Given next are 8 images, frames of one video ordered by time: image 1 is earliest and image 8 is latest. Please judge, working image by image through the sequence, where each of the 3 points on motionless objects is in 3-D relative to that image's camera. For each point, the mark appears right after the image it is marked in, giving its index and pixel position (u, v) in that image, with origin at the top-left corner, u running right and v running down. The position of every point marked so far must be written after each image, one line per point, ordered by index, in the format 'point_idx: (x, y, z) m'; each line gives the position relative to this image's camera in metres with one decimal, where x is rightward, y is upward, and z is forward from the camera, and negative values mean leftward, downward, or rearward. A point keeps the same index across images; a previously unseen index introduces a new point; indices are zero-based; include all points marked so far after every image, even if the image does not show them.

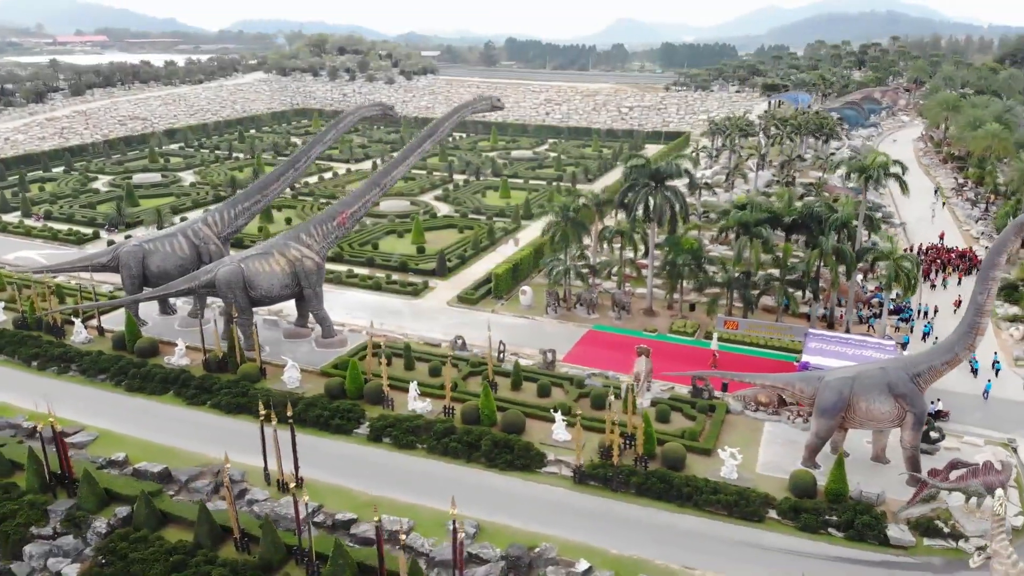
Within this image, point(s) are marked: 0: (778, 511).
0: (+5.9, -5.0, +18.8) m
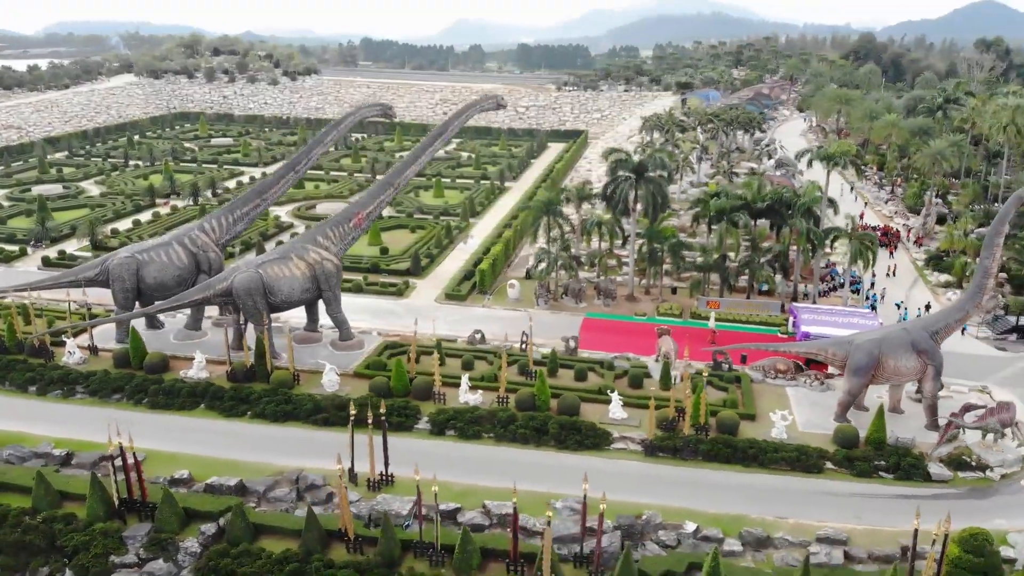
0: (+8.0, -4.4, +21.1) m
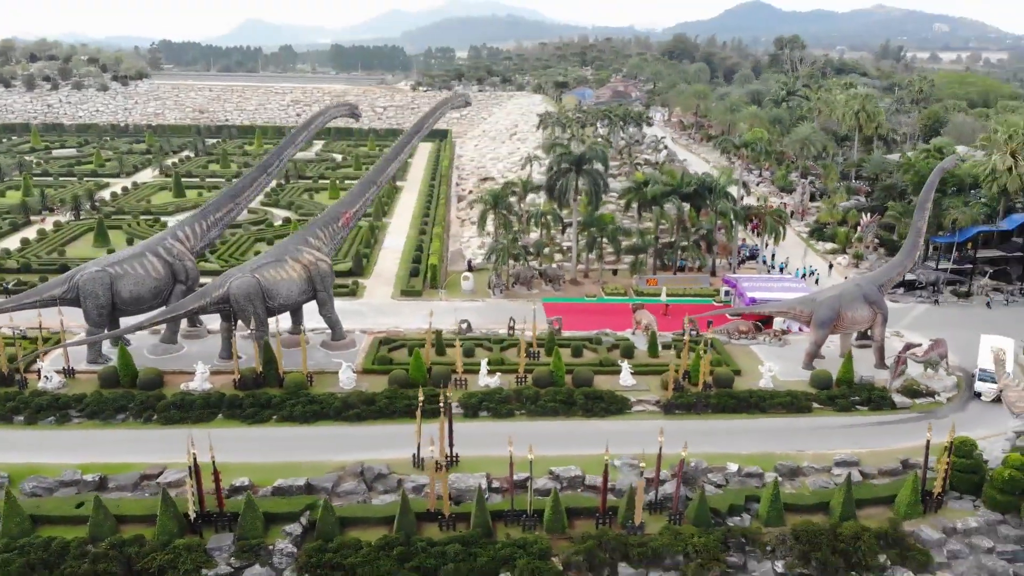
0: (+8.9, -3.4, +24.5) m
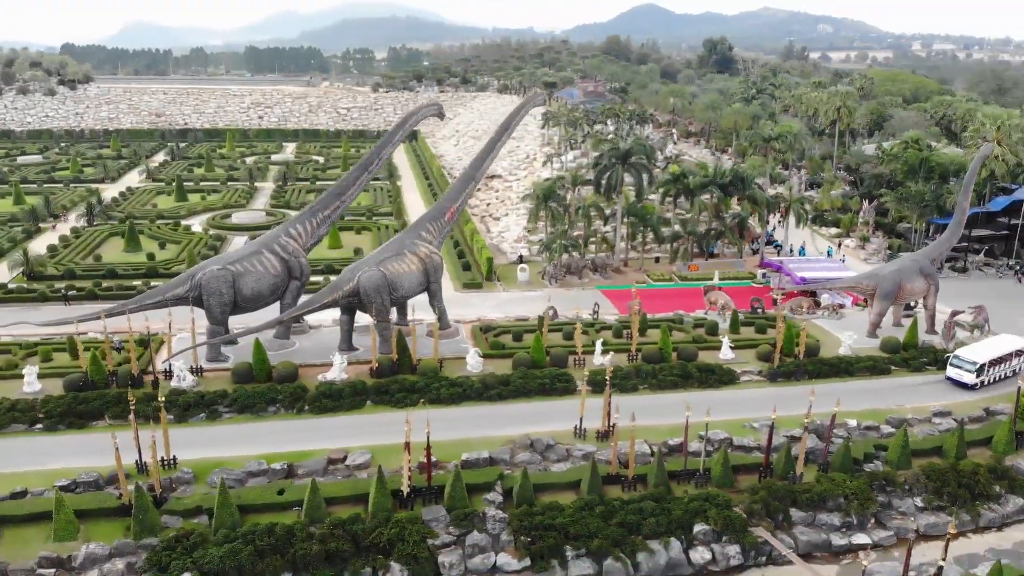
0: (+12.6, -2.5, +27.7) m
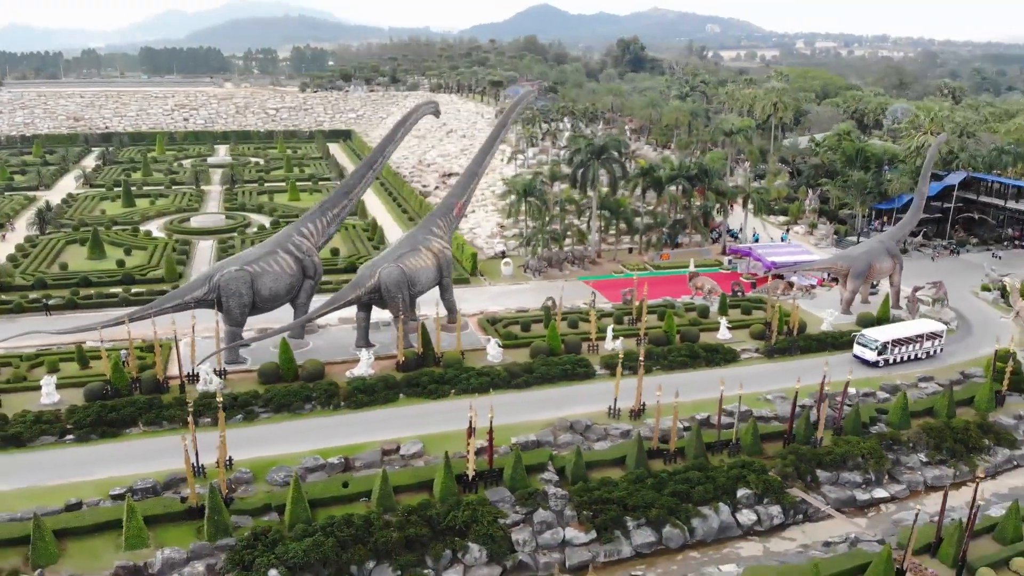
0: (+12.9, -1.8, +30.2) m
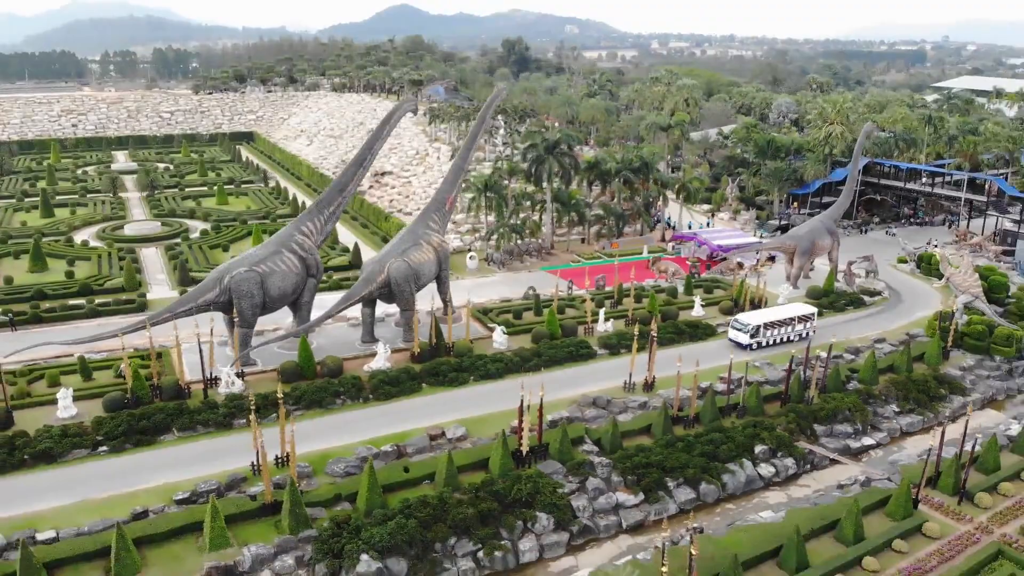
0: (+12.4, -0.8, +33.5) m
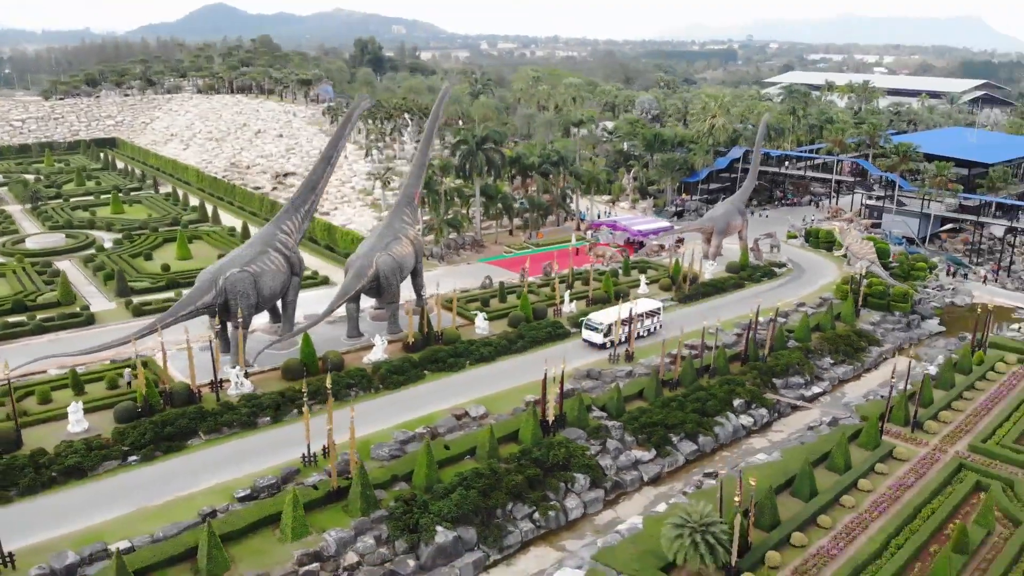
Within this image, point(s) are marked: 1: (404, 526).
0: (+10.3, +0.3, +37.4) m
1: (-2.5, -5.6, +19.7) m
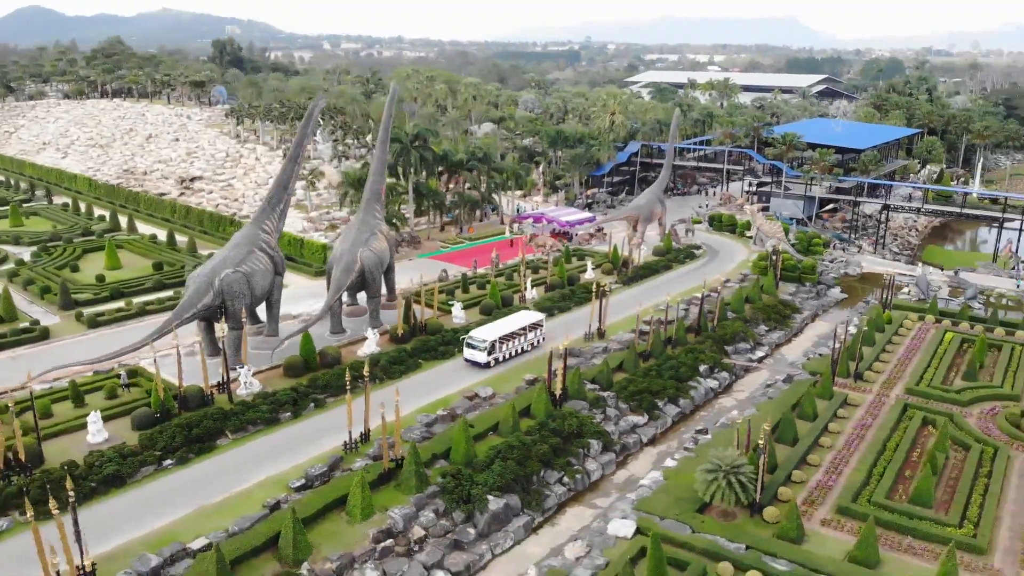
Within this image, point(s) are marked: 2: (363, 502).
0: (+7.7, +1.3, +40.7) m
1: (-1.3, -5.2, +21.0) m
2: (-3.5, -5.0, +19.8) m
